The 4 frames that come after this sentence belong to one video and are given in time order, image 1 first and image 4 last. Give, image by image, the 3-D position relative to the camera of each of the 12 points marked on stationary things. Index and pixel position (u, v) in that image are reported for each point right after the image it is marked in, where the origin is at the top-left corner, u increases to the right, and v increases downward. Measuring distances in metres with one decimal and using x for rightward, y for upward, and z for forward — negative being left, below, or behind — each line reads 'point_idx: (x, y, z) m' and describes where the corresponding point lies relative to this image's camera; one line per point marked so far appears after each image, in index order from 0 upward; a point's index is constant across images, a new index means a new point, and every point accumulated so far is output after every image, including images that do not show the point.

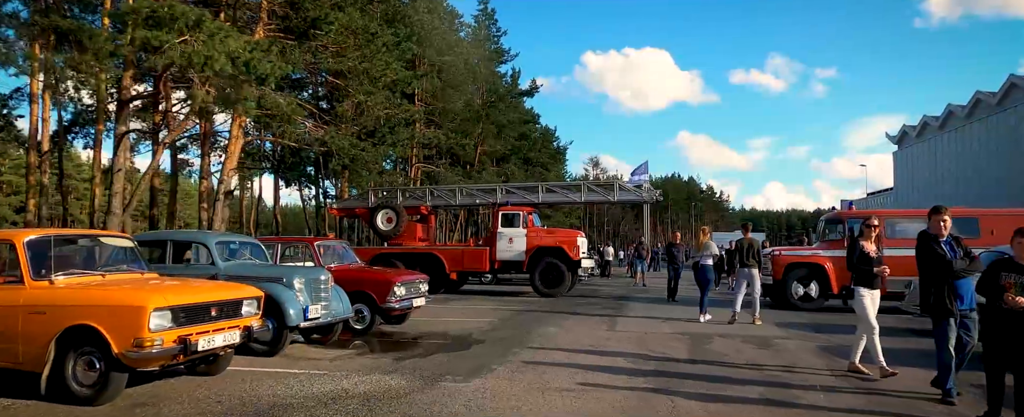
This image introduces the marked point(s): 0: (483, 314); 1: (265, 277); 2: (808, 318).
0: (-0.6, -2.3, +13.8) m
1: (-3.3, -0.9, +8.4) m
2: (+6.3, -2.4, +13.4) m
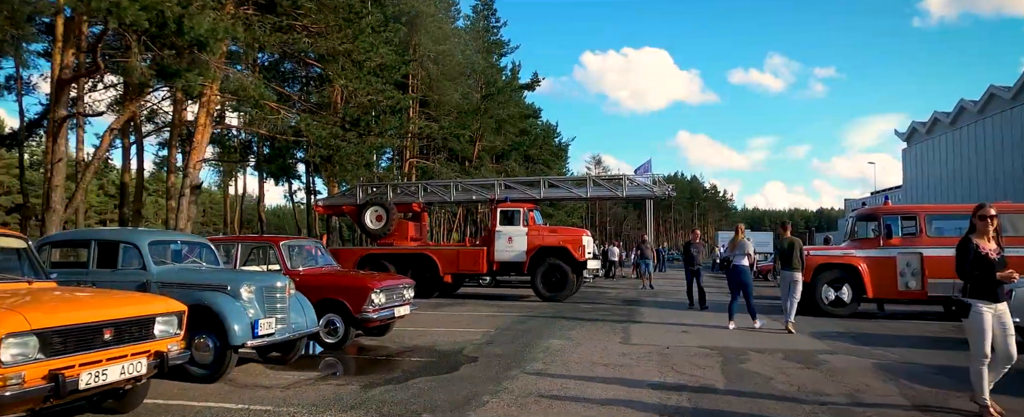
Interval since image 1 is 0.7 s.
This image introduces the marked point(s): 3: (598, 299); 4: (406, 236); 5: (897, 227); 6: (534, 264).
0: (-0.6, -2.2, +12.3) m
1: (-3.3, -0.8, +6.8) m
2: (+6.3, -2.3, +11.8) m
3: (+2.5, -2.6, +18.0) m
4: (-3.1, -0.8, +18.7) m
5: (+8.9, -0.4, +14.5) m
6: (+0.6, -1.5, +17.3) m
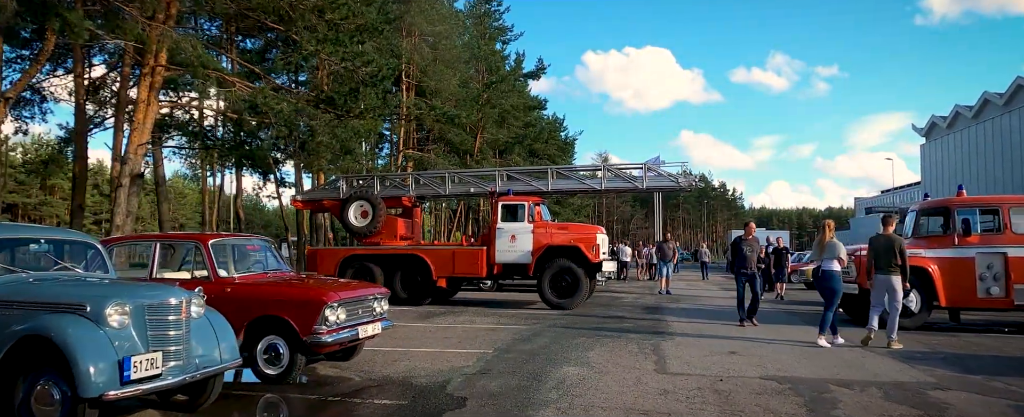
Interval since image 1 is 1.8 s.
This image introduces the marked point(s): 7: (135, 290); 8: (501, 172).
0: (-0.6, -2.1, +10.0) m
1: (-3.3, -0.7, +4.6) m
2: (+6.4, -2.1, +9.5) m
3: (+2.6, -2.4, +15.7) m
4: (-3.0, -0.7, +16.4) m
5: (+9.0, -0.3, +12.2) m
6: (+0.7, -1.4, +15.0) m
7: (-2.9, -0.6, +4.9) m
8: (-0.3, +1.0, +17.0) m
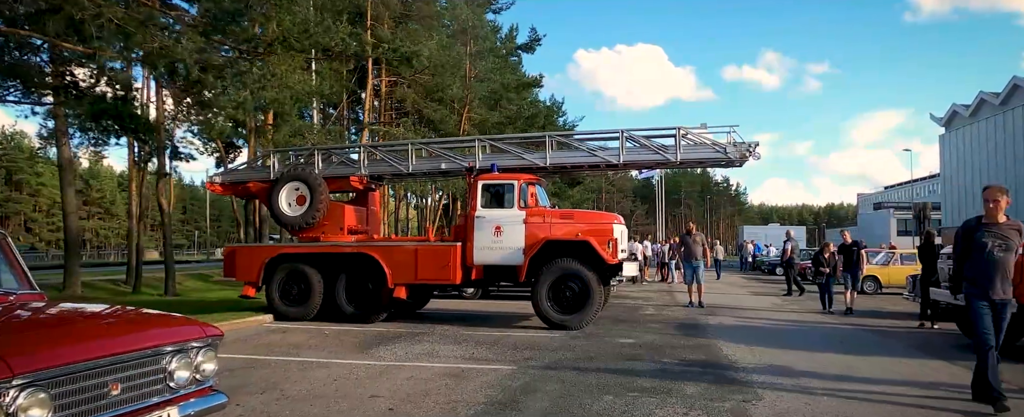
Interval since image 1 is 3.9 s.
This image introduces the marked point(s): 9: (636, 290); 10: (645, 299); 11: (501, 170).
0: (-0.8, -1.8, +5.8) m
1: (-3.5, -0.4, +0.4) m
2: (+6.1, -1.8, +5.4) m
3: (+2.3, -2.1, +11.5) m
4: (-3.3, -0.3, +12.3) m
5: (+8.7, +0.1, +8.1) m
6: (+0.4, -1.1, +10.9) m
7: (-3.1, -0.3, +0.7) m
8: (-0.6, +1.3, +12.8) m
9: (+3.9, -2.5, +19.7) m
10: (+3.5, -2.4, +16.7) m
11: (-0.2, +0.7, +12.2) m
